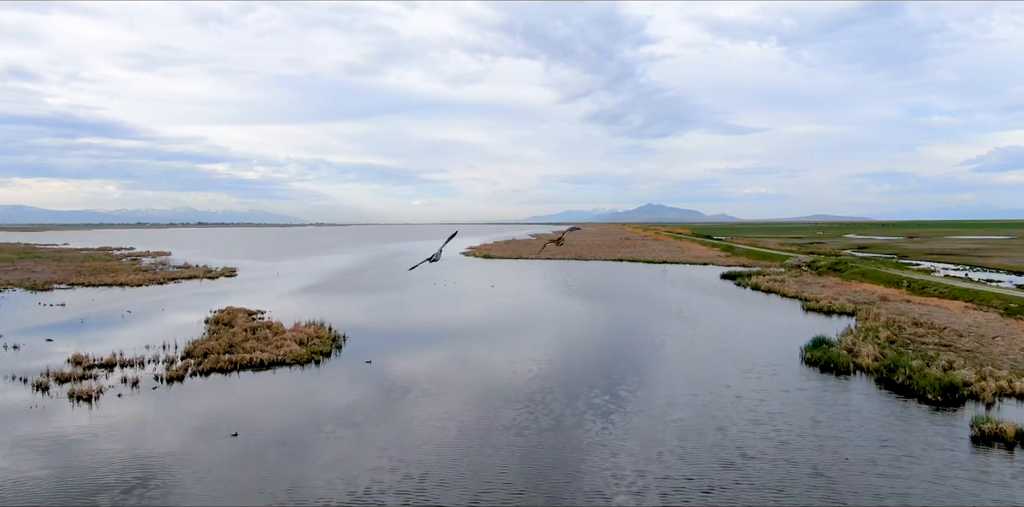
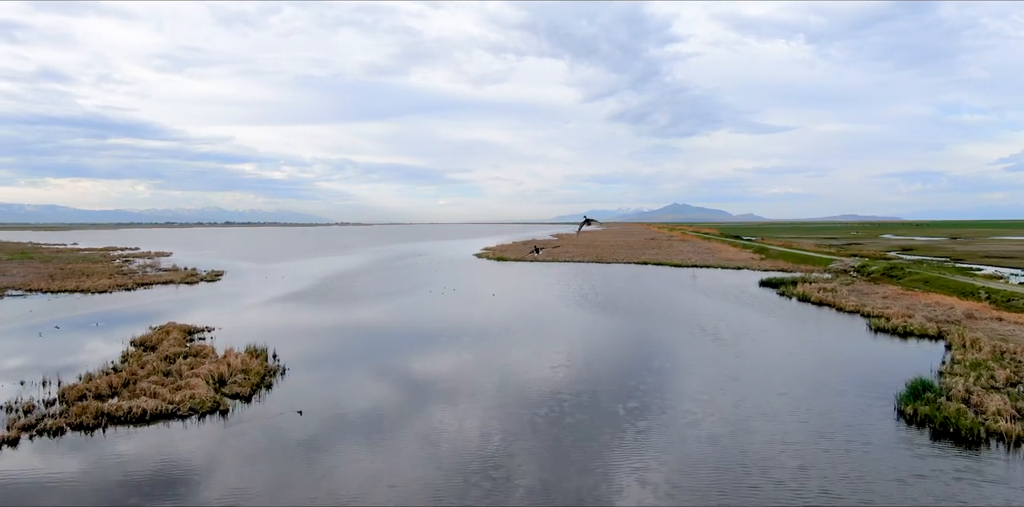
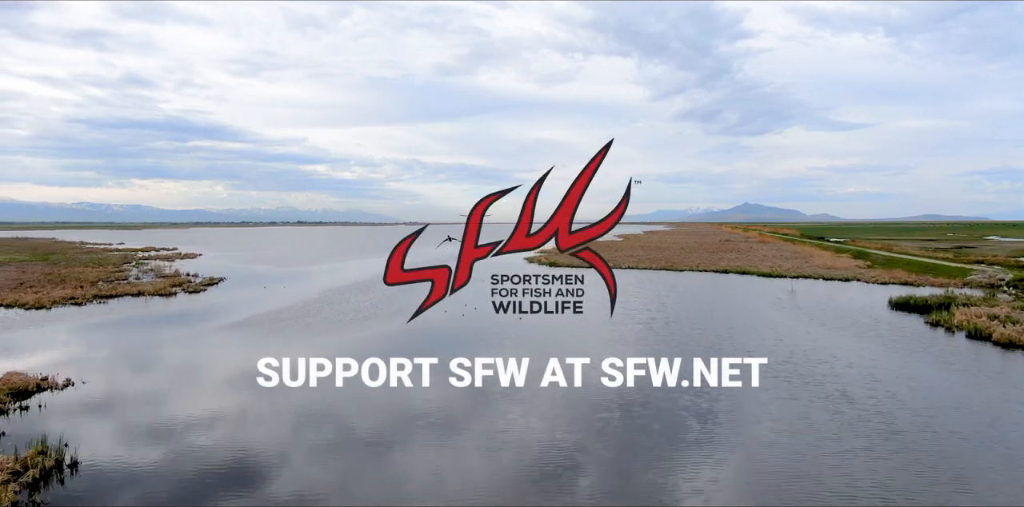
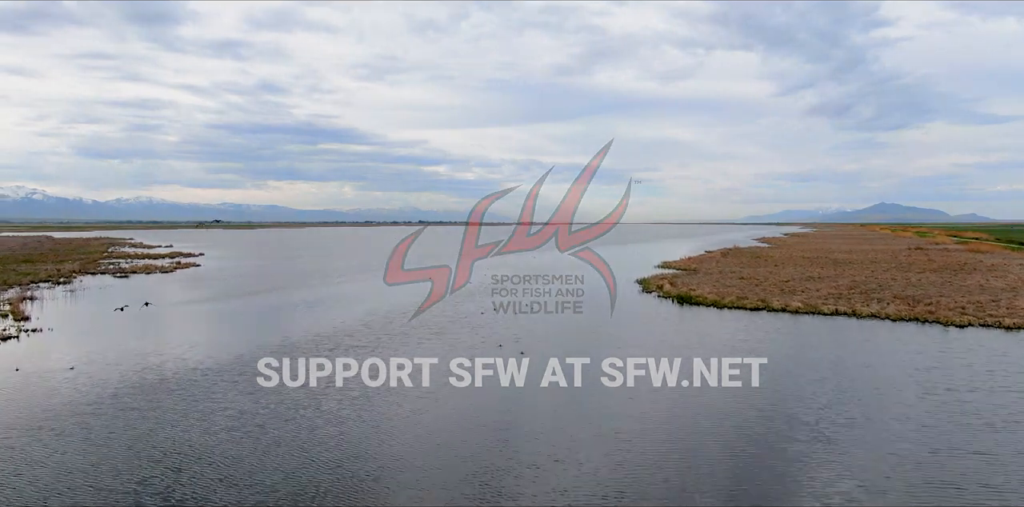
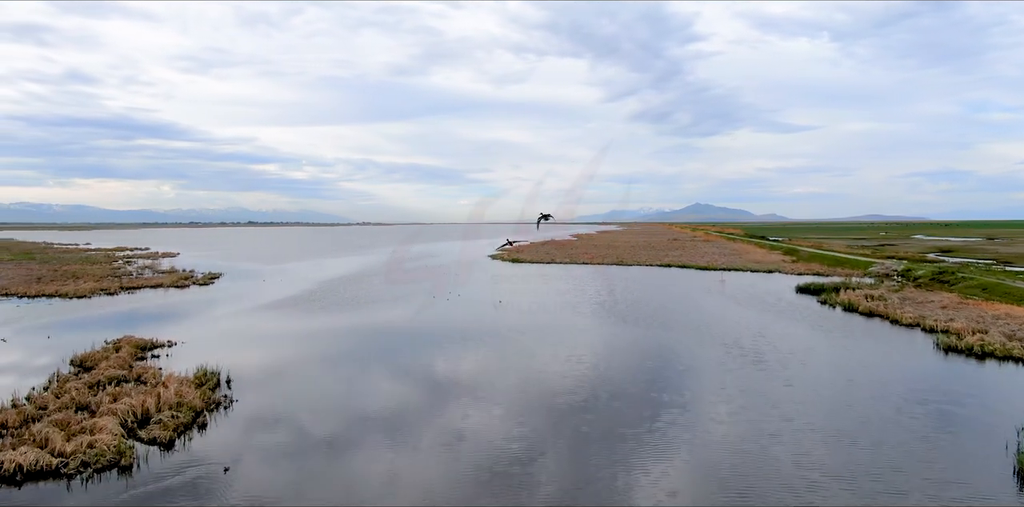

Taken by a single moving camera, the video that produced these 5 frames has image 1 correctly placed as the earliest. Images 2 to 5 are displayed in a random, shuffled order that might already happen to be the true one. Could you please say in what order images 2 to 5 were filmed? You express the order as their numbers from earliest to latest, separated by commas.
2, 5, 3, 4
